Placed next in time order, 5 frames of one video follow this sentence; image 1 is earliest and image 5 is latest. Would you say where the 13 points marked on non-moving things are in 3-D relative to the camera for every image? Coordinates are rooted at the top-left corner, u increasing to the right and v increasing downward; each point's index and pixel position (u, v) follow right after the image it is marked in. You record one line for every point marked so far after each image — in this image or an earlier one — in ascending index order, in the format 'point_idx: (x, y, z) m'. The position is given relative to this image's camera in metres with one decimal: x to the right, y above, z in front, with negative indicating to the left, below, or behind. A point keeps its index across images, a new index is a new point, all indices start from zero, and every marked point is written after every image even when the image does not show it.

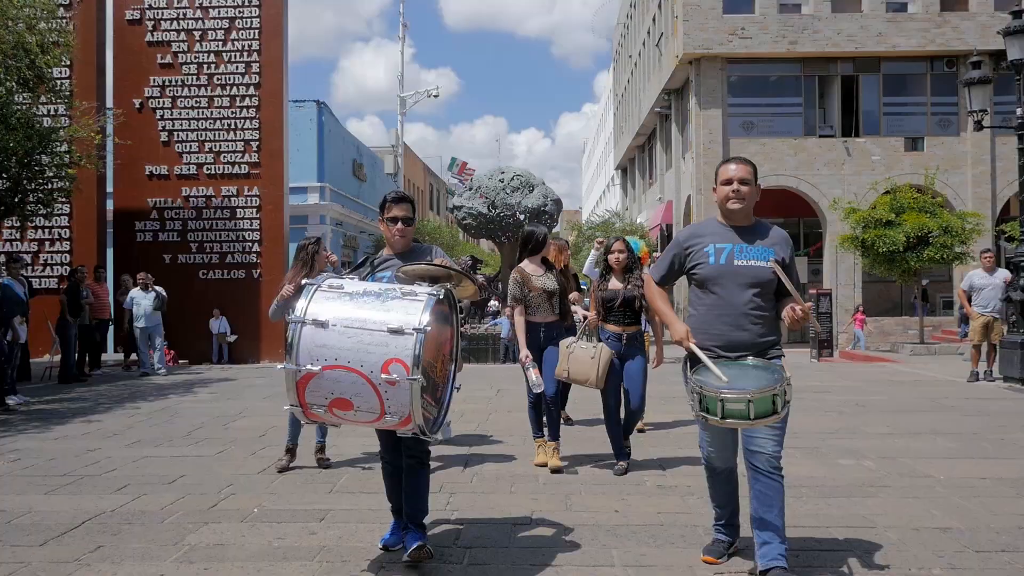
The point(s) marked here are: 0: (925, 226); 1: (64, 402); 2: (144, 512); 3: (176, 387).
0: (+8.6, +1.3, +17.7) m
1: (-5.5, -1.4, +10.3) m
2: (-2.2, -1.3, +5.0) m
3: (-4.7, -1.4, +11.8) m
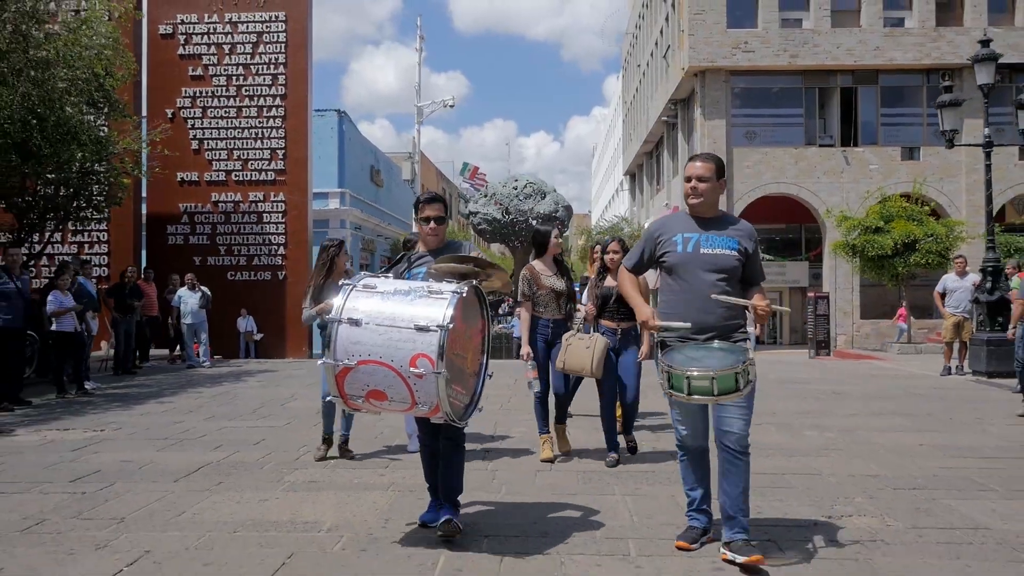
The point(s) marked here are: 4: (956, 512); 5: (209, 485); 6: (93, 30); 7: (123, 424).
0: (+8.9, +1.2, +18.9) m
1: (-5.2, -1.4, +11.6) m
2: (-2.0, -1.3, +6.3) m
3: (-4.5, -1.4, +13.2) m
4: (+2.5, -1.3, +4.9) m
5: (-2.0, -1.3, +5.6) m
6: (-6.2, +3.9, +12.7) m
7: (-3.9, -1.4, +8.4) m
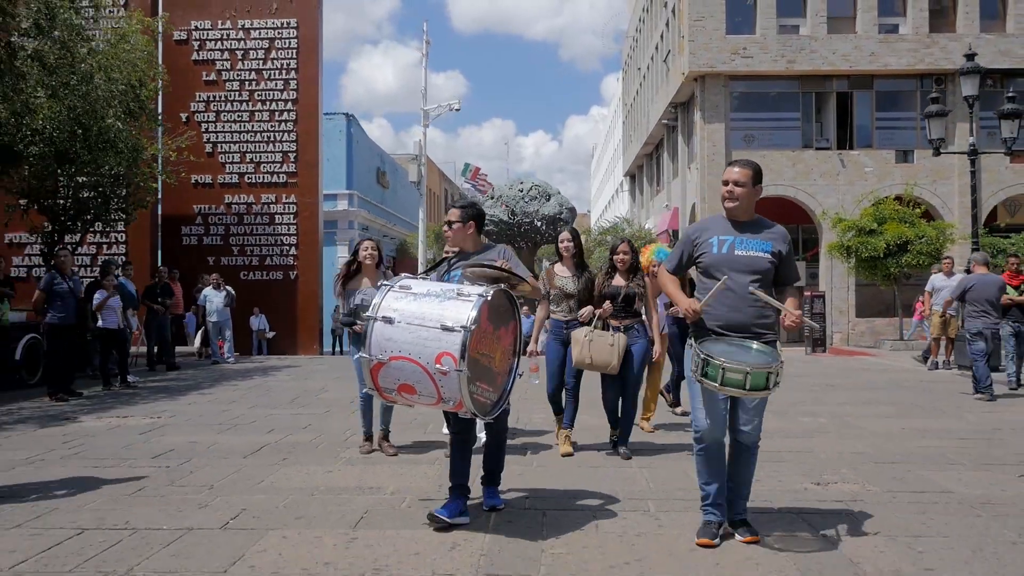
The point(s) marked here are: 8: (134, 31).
0: (+9.1, +1.2, +19.7) m
1: (-5.0, -1.4, +12.4) m
2: (-1.8, -1.3, +7.1) m
3: (-4.3, -1.4, +13.9) m
4: (+2.8, -1.3, +5.6) m
5: (-1.8, -1.3, +6.3) m
6: (-6.0, +3.9, +13.4) m
7: (-3.6, -1.3, +9.2) m
8: (-6.1, +4.1, +13.5) m
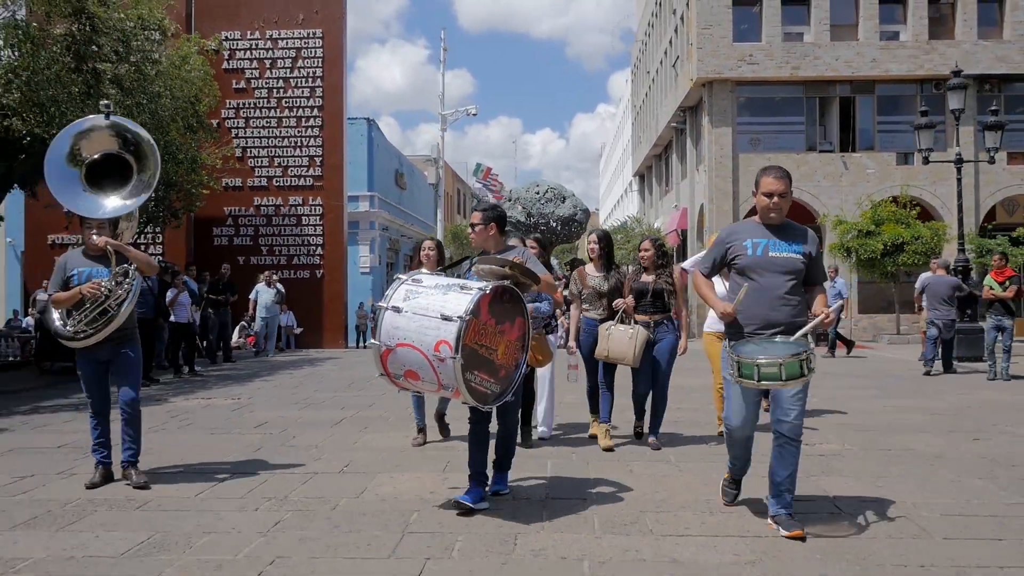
0: (+9.6, +1.3, +20.9) m
1: (-4.6, -1.3, +13.7) m
2: (-1.4, -1.3, +8.4) m
3: (-3.8, -1.3, +15.3) m
4: (+3.1, -1.3, +6.9) m
5: (-1.4, -1.3, +7.7) m
6: (-5.6, +3.9, +14.8) m
7: (-3.2, -1.3, +10.5) m
8: (-5.6, +4.1, +14.8) m
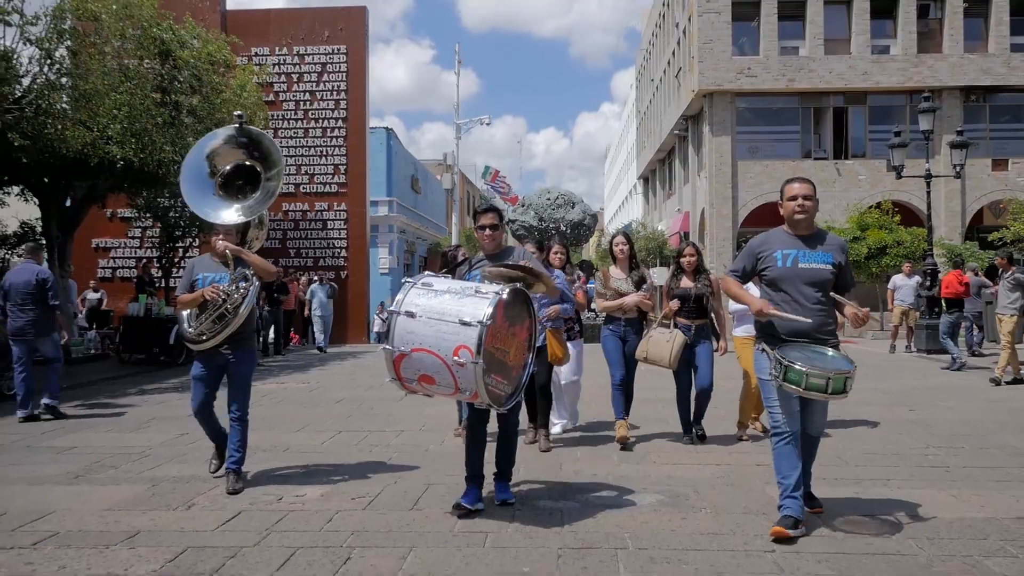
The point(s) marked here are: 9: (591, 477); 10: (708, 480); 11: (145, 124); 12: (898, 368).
0: (+10.0, +1.3, +22.7) m
1: (-4.2, -1.4, +15.7) m
2: (-1.0, -1.3, +10.3) m
3: (-3.4, -1.4, +17.2) m
4: (+3.5, -1.3, +8.8) m
5: (-1.0, -1.3, +9.6) m
6: (-5.2, +3.9, +16.7) m
7: (-2.9, -1.4, +12.4) m
8: (-5.2, +4.1, +16.8) m
9: (+0.6, -1.3, +6.1) m
10: (+1.3, -1.3, +5.7) m
11: (-5.7, +2.5, +13.1) m
12: (+6.2, -1.3, +13.9) m
